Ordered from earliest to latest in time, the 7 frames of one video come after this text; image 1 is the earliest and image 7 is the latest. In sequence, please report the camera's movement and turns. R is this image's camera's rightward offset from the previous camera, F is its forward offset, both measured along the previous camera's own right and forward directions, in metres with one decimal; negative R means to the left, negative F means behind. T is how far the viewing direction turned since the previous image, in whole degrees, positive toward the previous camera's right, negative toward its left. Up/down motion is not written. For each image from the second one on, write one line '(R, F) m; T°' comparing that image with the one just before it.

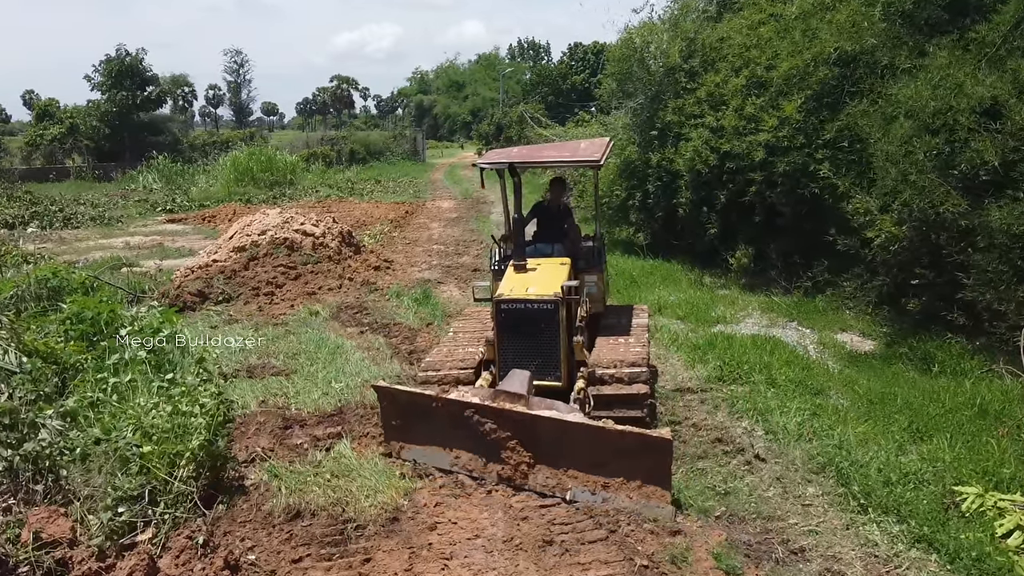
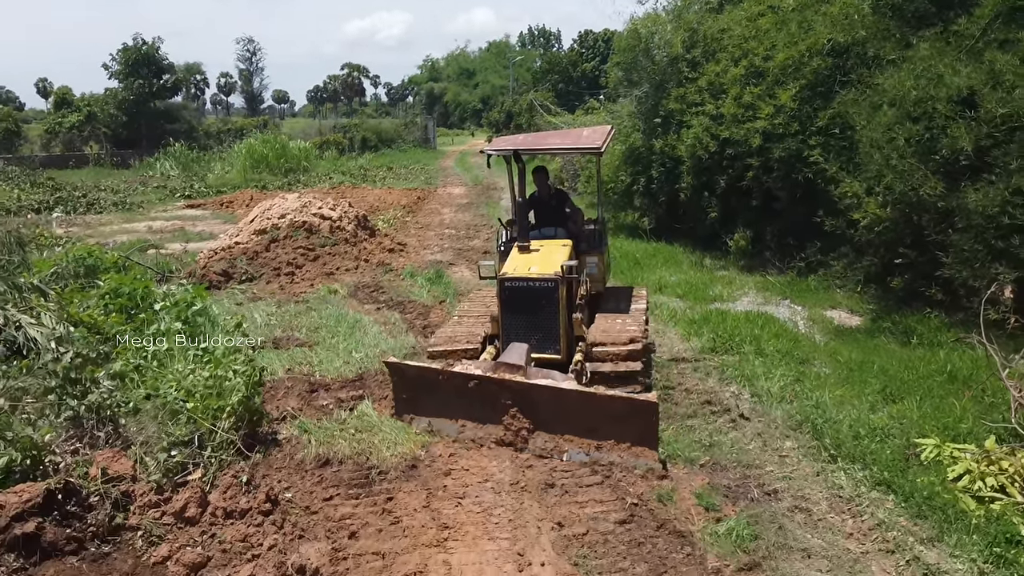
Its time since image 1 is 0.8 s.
(0.0, -0.5) m; -1°
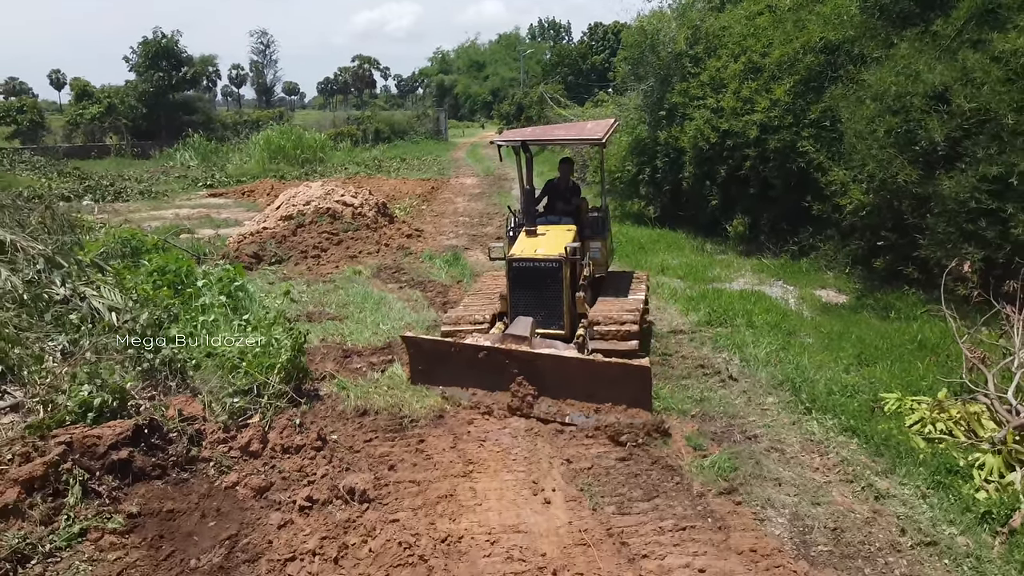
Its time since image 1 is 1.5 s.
(-0.1, -0.7) m; -1°
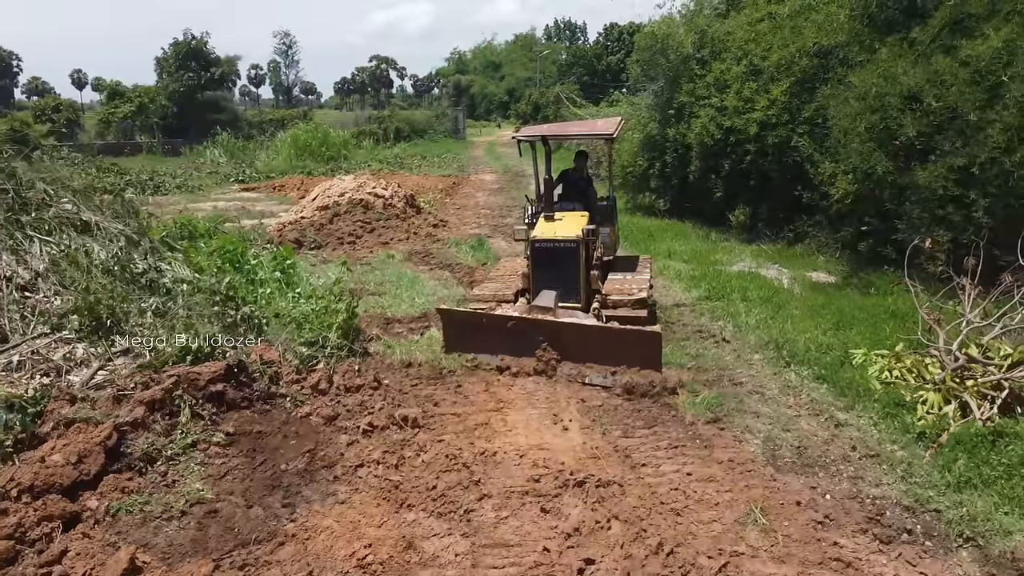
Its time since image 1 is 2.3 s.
(-0.1, -1.0) m; -1°
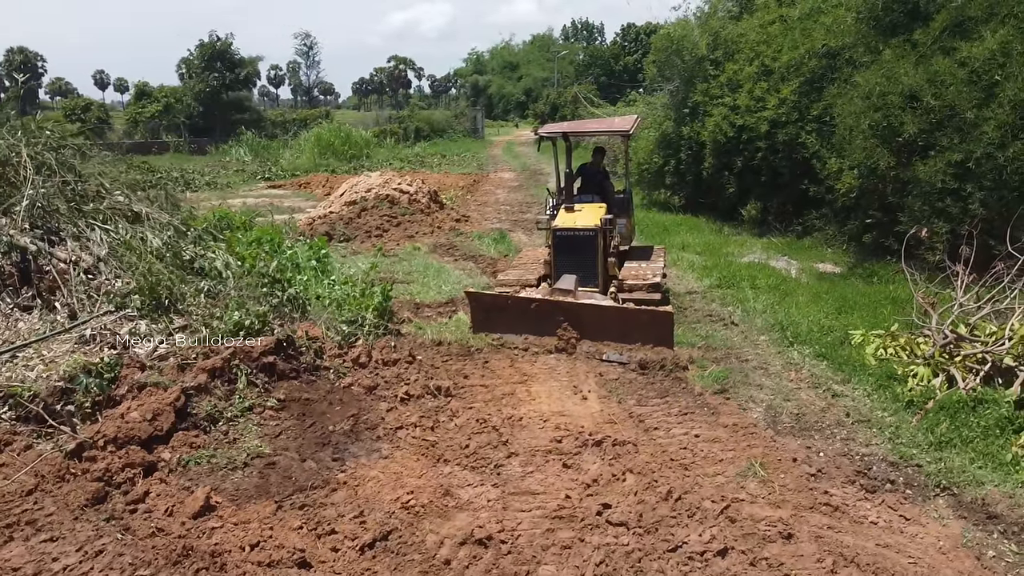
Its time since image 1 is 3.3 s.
(-0.1, -0.5) m; -1°
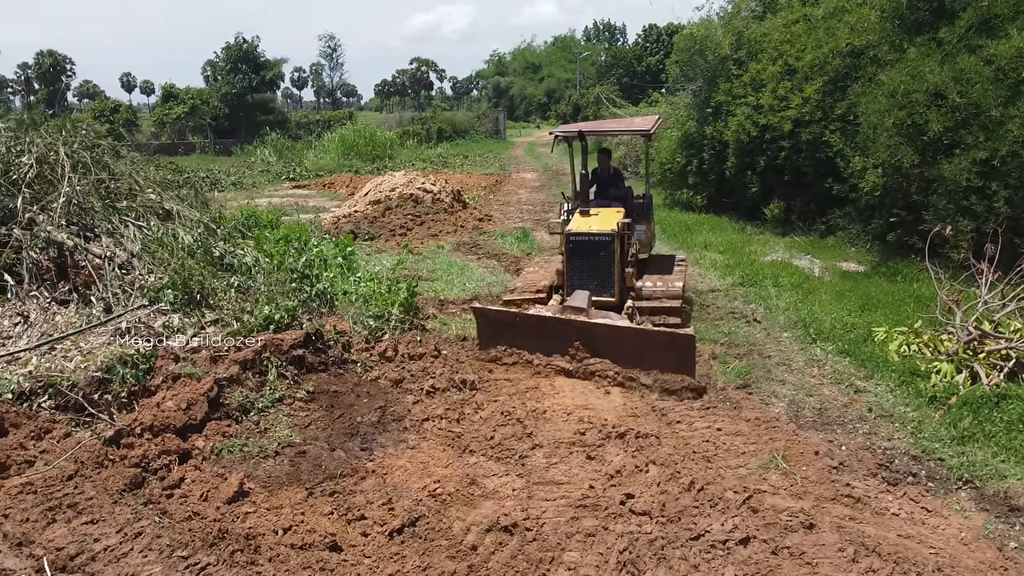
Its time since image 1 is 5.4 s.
(0.0, -0.1) m; -2°
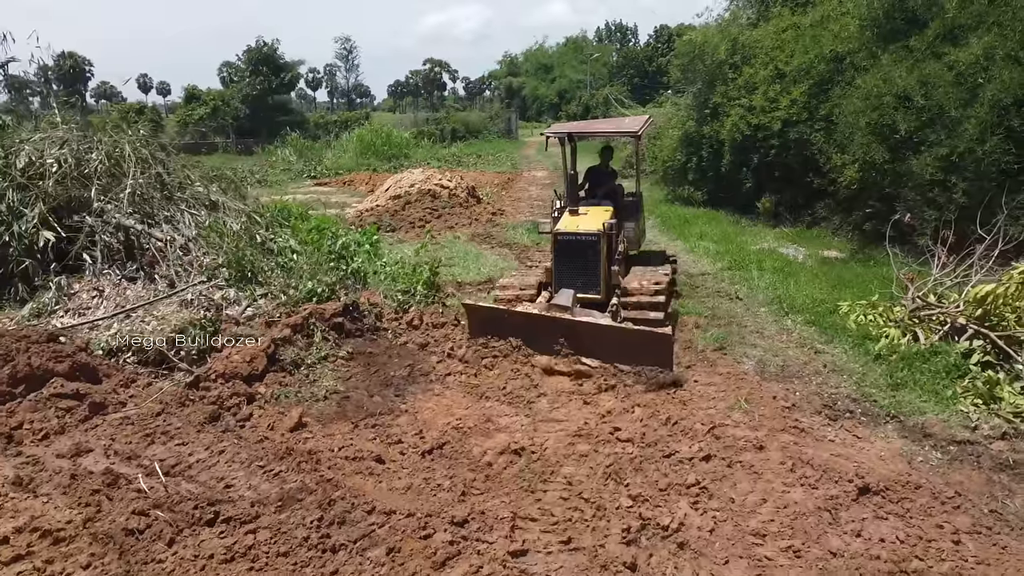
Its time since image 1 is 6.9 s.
(0.0, -1.0) m; -1°
